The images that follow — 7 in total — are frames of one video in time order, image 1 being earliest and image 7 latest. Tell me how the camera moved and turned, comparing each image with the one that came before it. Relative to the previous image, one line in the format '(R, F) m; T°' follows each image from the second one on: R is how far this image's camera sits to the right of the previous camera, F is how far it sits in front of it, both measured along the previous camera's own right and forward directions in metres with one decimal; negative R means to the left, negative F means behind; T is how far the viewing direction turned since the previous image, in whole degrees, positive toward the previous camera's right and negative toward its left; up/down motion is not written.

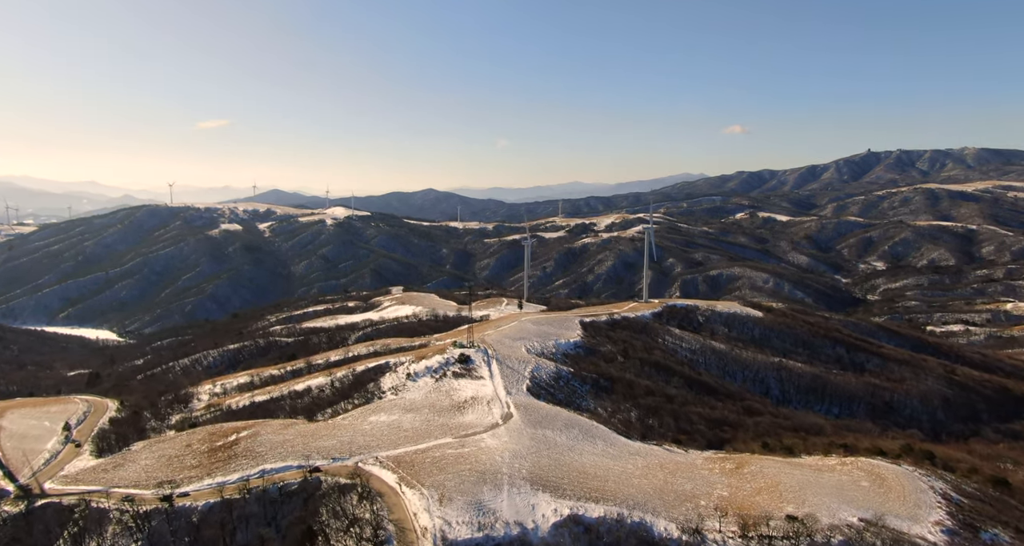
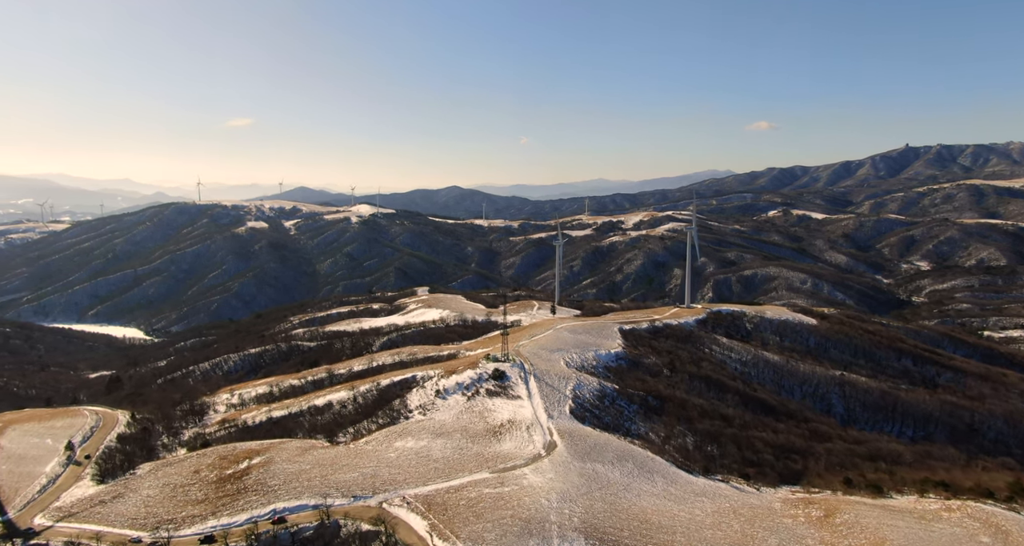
(-1.3, +4.9) m; -2°
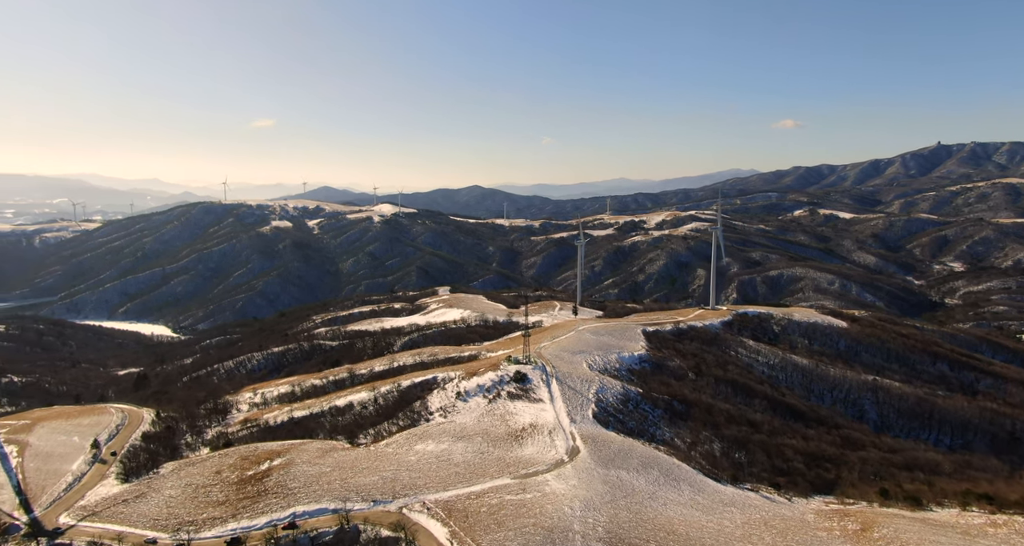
(-0.1, +0.7) m; -2°
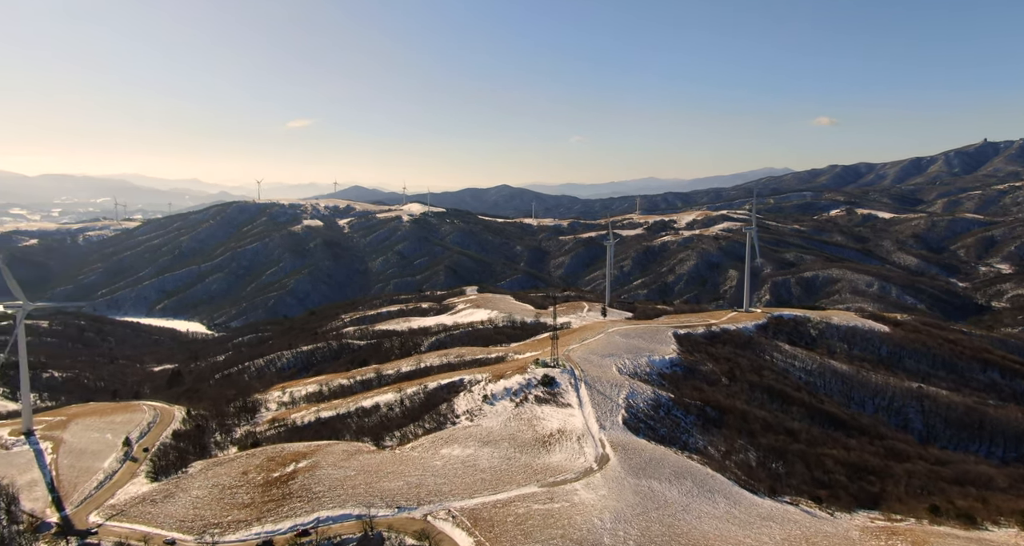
(0.0, +0.9) m; -3°
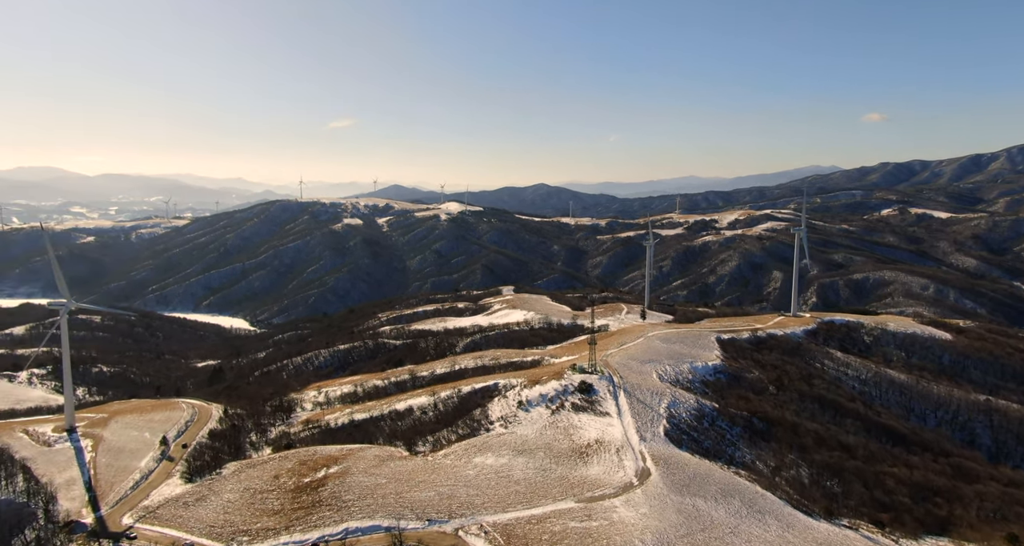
(0.0, +1.4) m; -4°
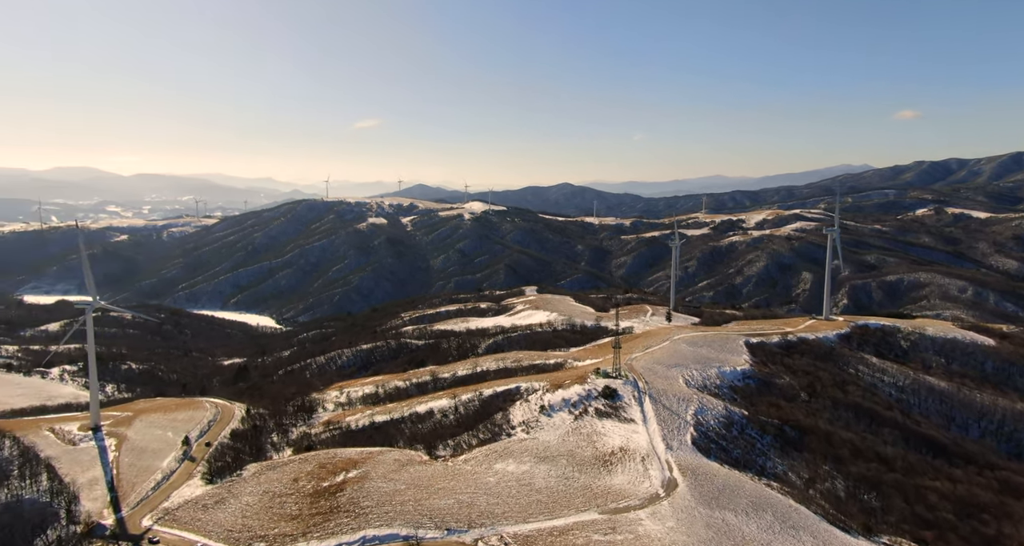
(0.0, +0.9) m; -2°
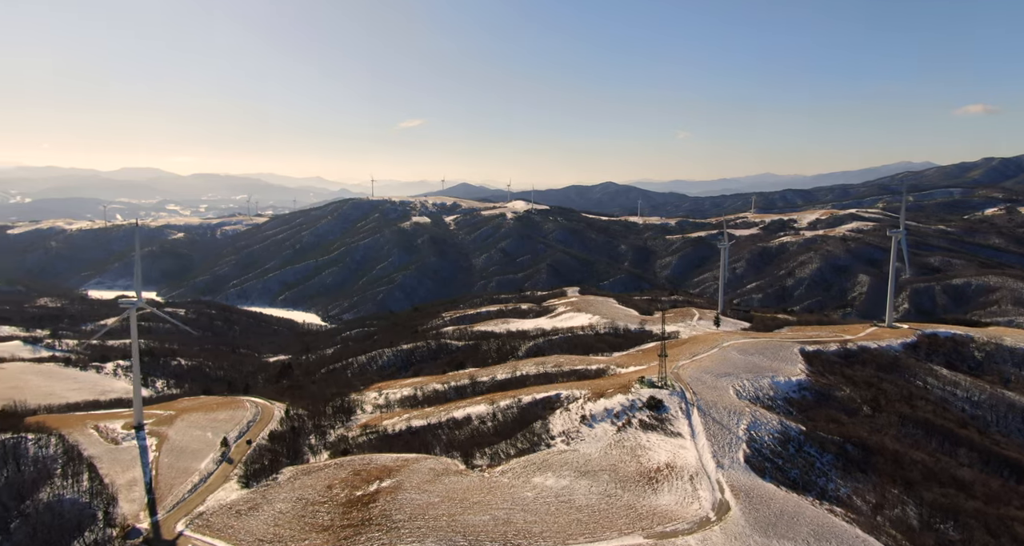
(+0.1, +1.6) m; -4°
